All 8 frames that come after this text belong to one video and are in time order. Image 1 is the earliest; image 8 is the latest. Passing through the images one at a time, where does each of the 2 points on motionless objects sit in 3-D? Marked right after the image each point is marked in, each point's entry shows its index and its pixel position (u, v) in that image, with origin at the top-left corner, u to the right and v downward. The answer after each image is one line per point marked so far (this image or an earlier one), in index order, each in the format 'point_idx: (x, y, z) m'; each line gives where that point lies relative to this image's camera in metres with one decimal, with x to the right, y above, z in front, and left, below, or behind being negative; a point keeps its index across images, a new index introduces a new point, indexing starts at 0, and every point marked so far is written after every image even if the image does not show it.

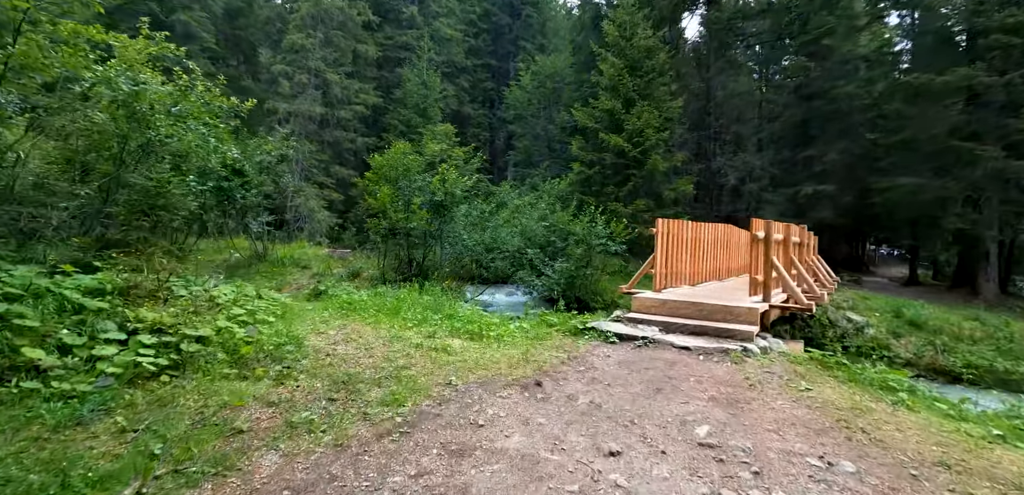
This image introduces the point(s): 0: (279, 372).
0: (-1.9, -1.0, +4.0) m
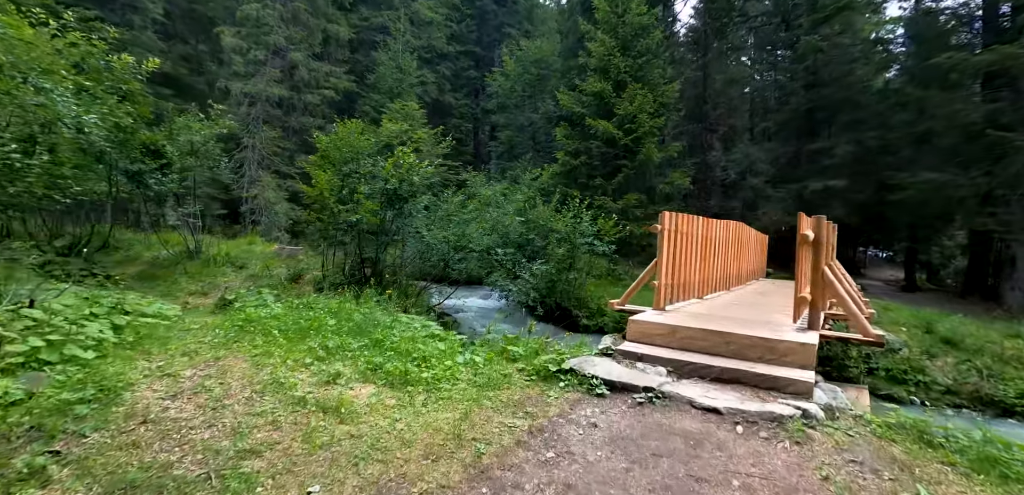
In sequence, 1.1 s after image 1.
0: (-2.3, -1.0, +2.3) m
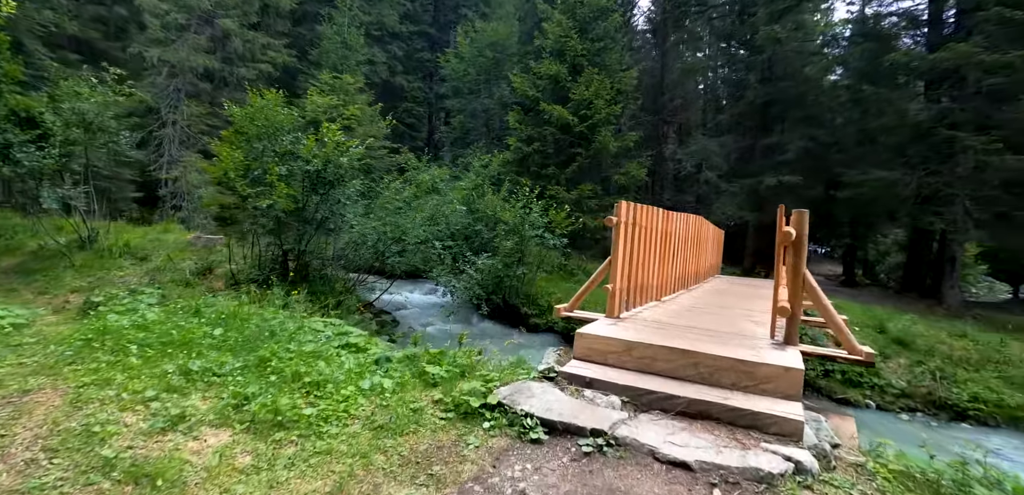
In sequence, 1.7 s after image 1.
0: (-2.6, -1.0, +1.3) m
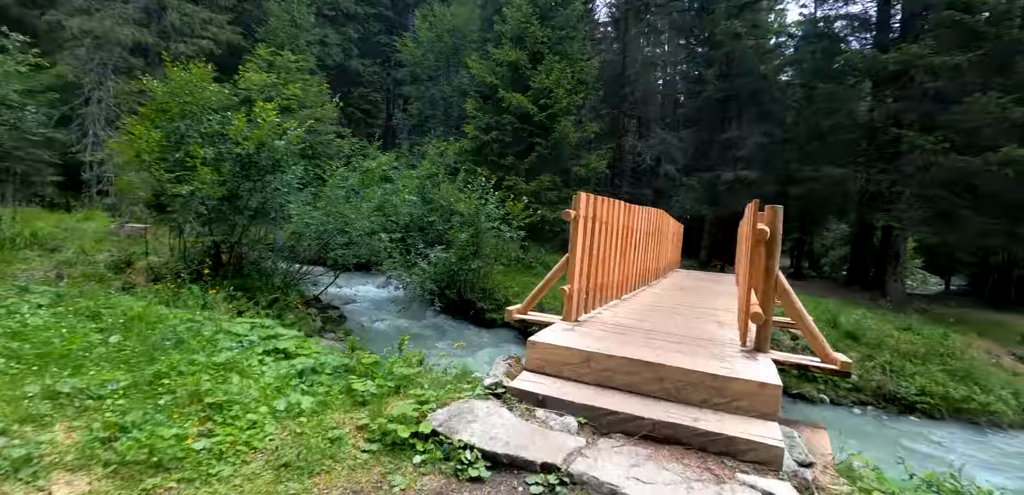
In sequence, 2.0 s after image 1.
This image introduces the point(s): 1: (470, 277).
0: (-2.8, -1.0, +0.7) m
1: (-0.8, -0.5, +9.1) m
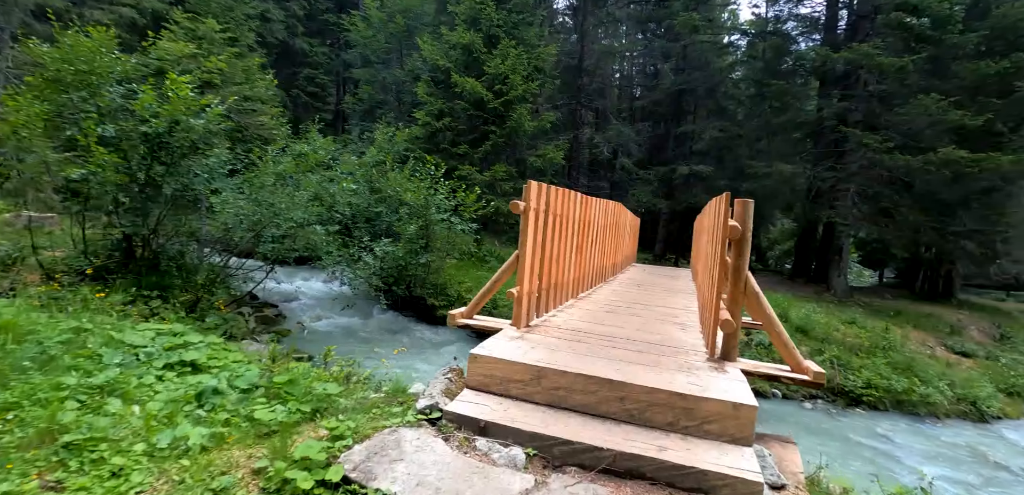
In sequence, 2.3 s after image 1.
0: (-2.9, -1.0, +0.1) m
1: (-1.6, -0.4, +8.6) m
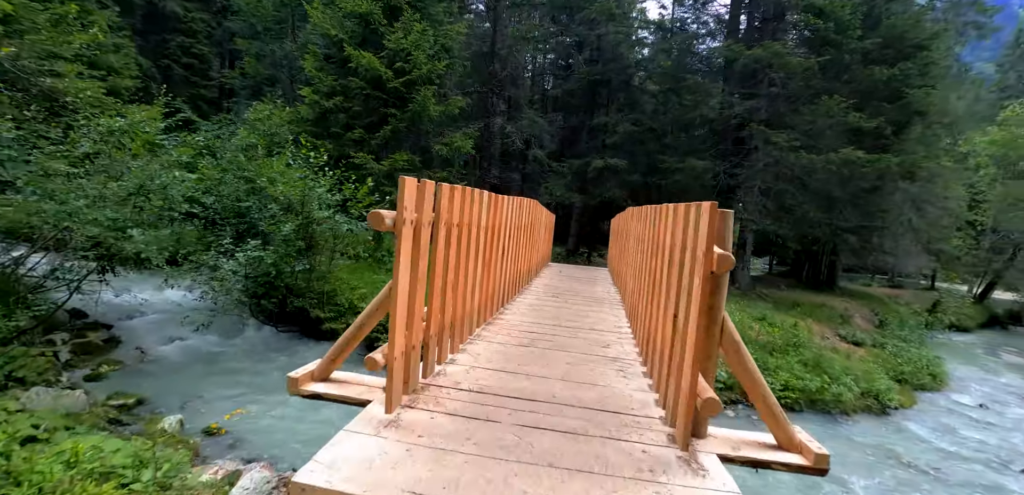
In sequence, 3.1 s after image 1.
0: (-2.9, -1.2, -1.4) m
1: (-3.1, -0.4, +7.2) m
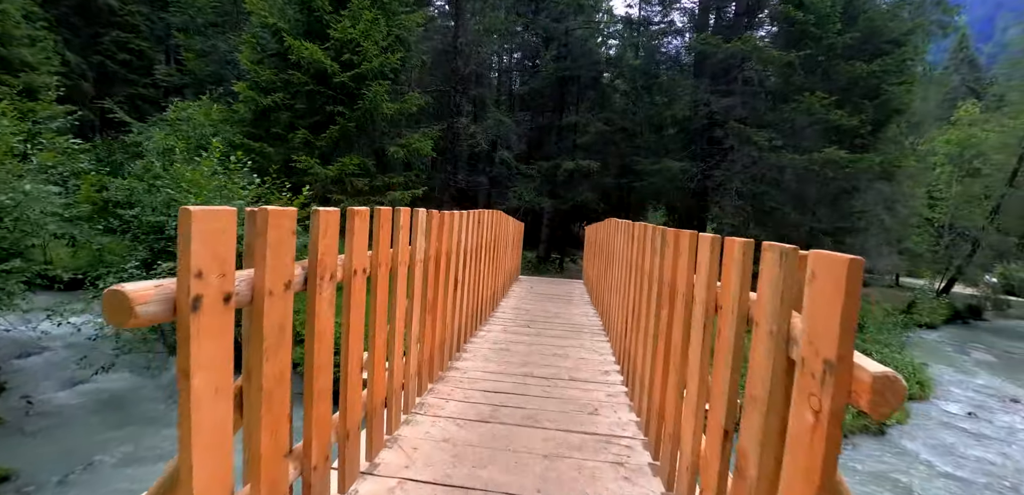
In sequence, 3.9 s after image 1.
0: (-2.8, -1.4, -2.5) m
1: (-3.5, -0.7, +6.1) m
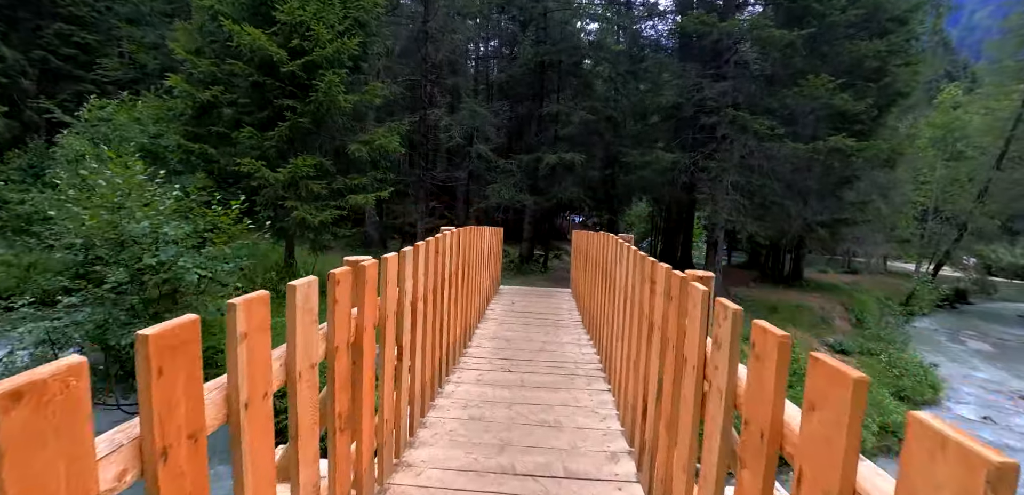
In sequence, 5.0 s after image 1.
0: (-2.7, -1.9, -3.5) m
1: (-3.8, -1.0, +5.1) m
